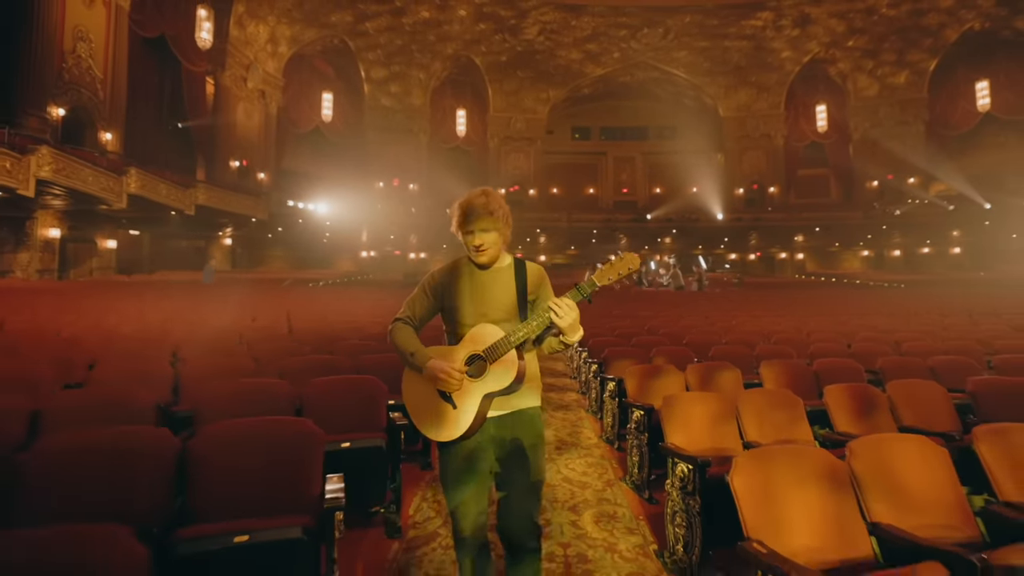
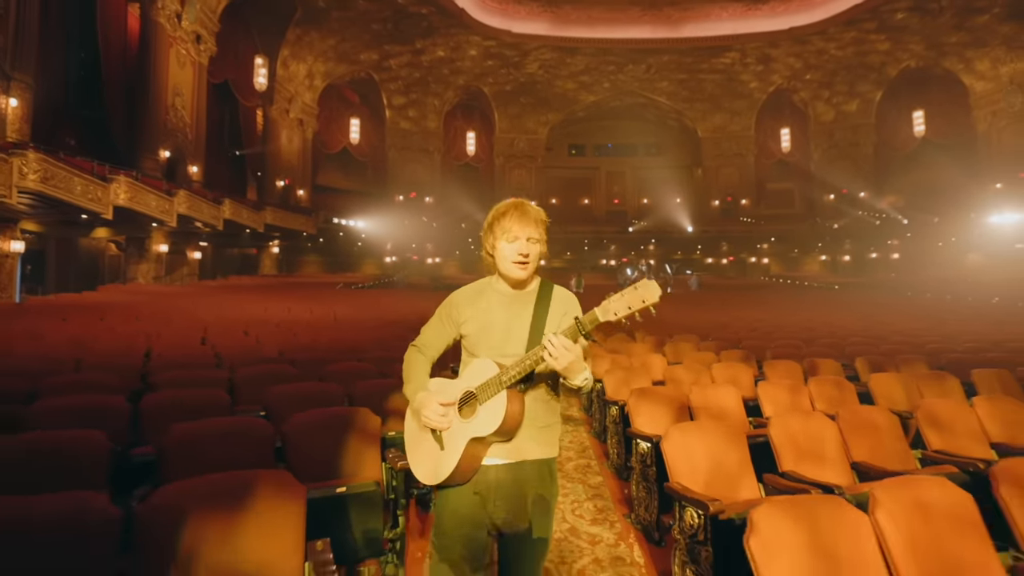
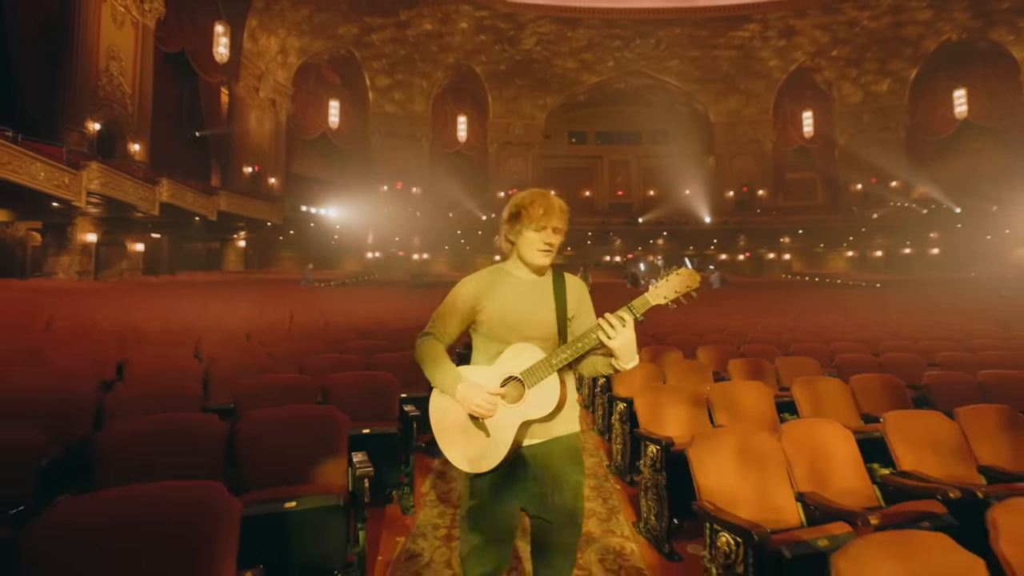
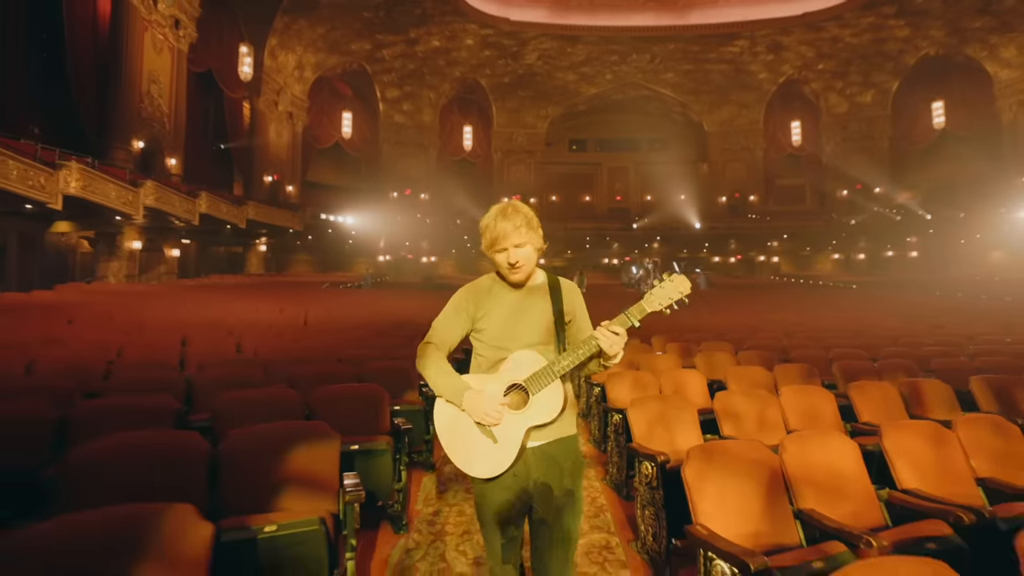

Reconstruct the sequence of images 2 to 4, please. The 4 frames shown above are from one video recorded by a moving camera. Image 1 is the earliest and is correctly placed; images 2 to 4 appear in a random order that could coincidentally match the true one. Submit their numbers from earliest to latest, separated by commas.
3, 4, 2
